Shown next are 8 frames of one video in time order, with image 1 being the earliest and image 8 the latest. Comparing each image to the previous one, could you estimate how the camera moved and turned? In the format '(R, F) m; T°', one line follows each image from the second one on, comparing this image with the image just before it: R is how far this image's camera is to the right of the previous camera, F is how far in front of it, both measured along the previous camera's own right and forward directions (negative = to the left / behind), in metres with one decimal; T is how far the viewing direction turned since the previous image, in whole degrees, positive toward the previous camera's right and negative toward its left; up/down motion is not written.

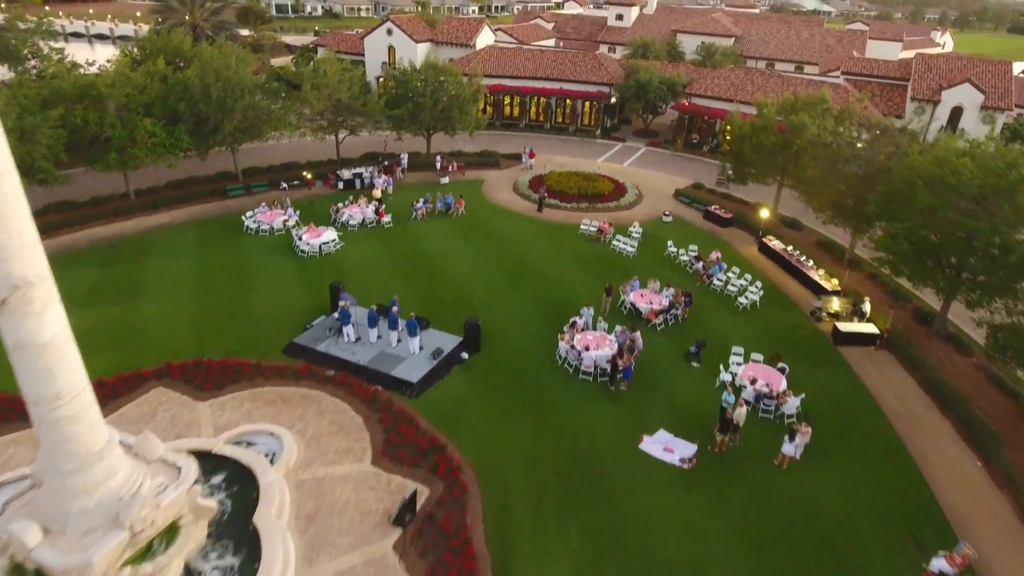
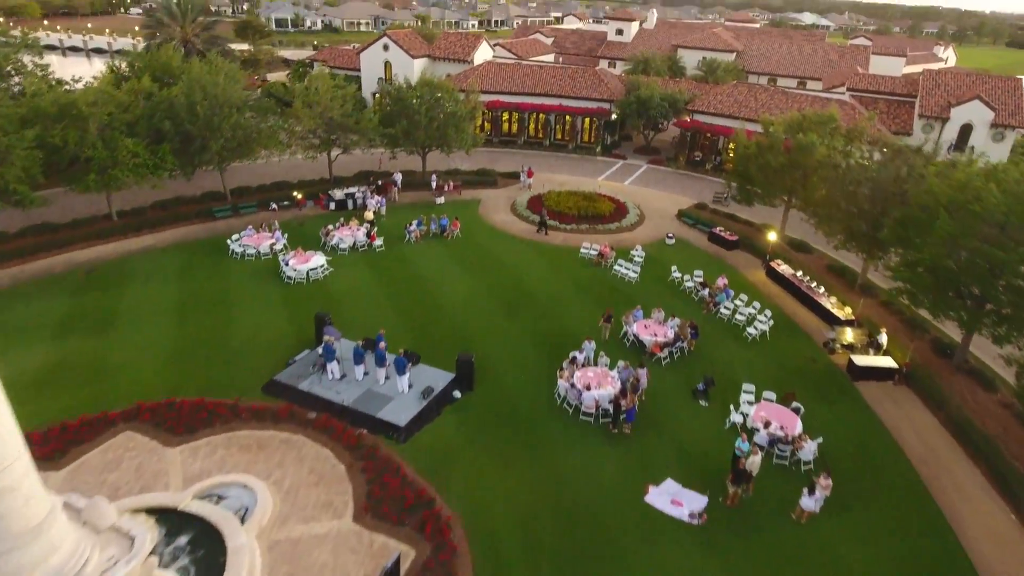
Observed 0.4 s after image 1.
(+0.1, +1.2) m; 0°
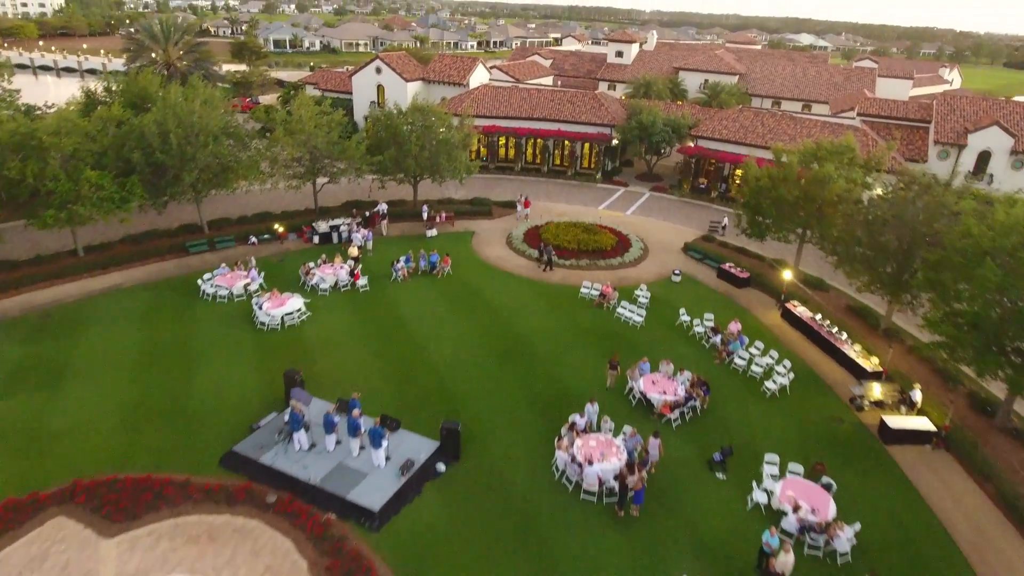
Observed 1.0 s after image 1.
(+0.2, +2.0) m; 0°
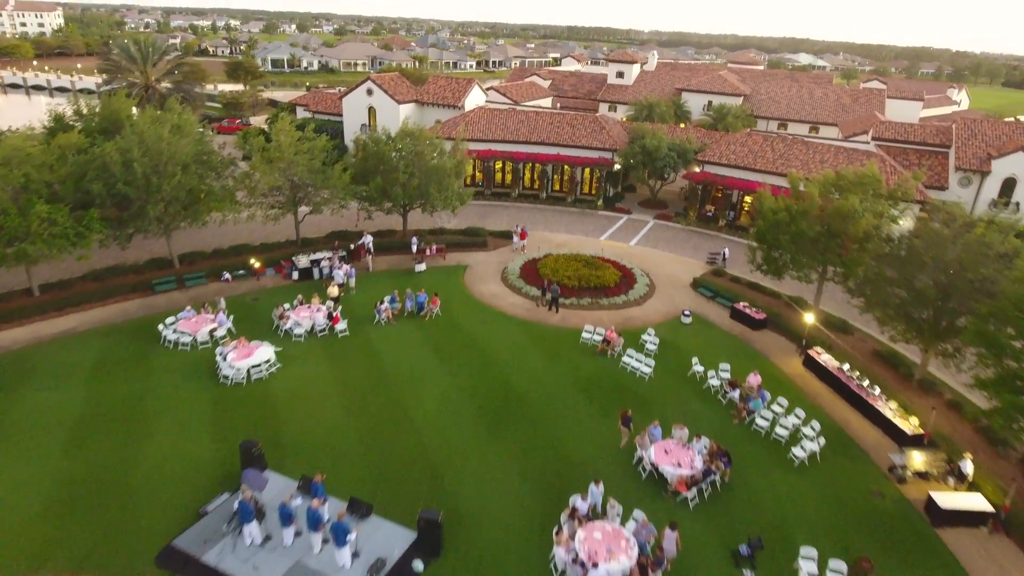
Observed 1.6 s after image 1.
(+0.2, +2.3) m; 0°
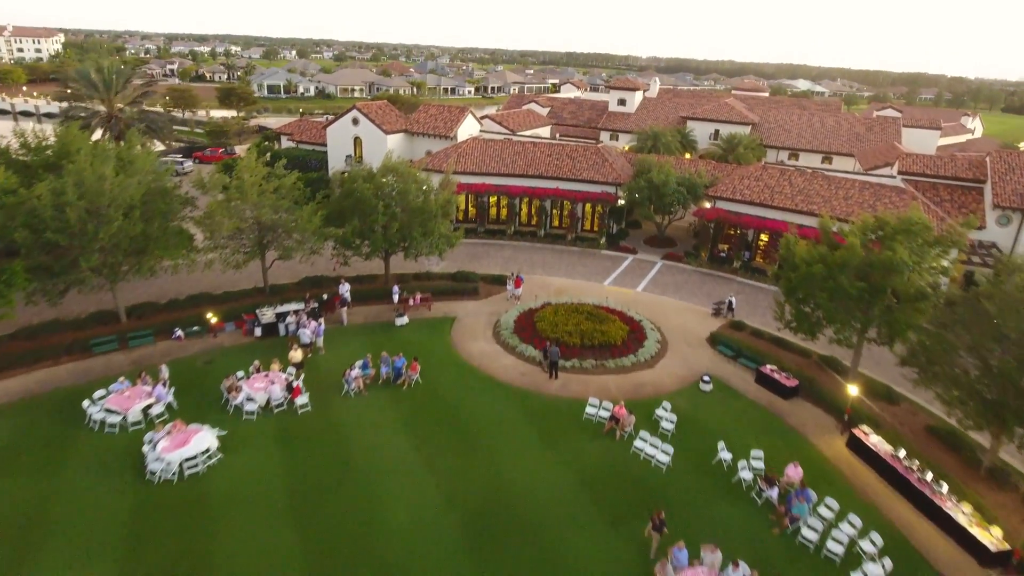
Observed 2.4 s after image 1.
(+0.2, +3.4) m; 0°
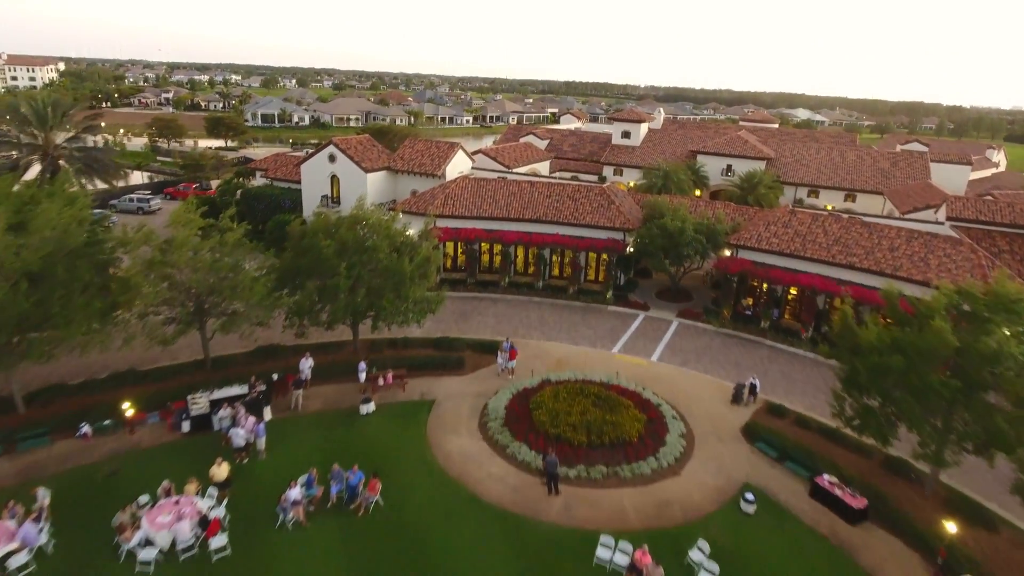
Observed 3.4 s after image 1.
(+0.3, +4.7) m; 0°
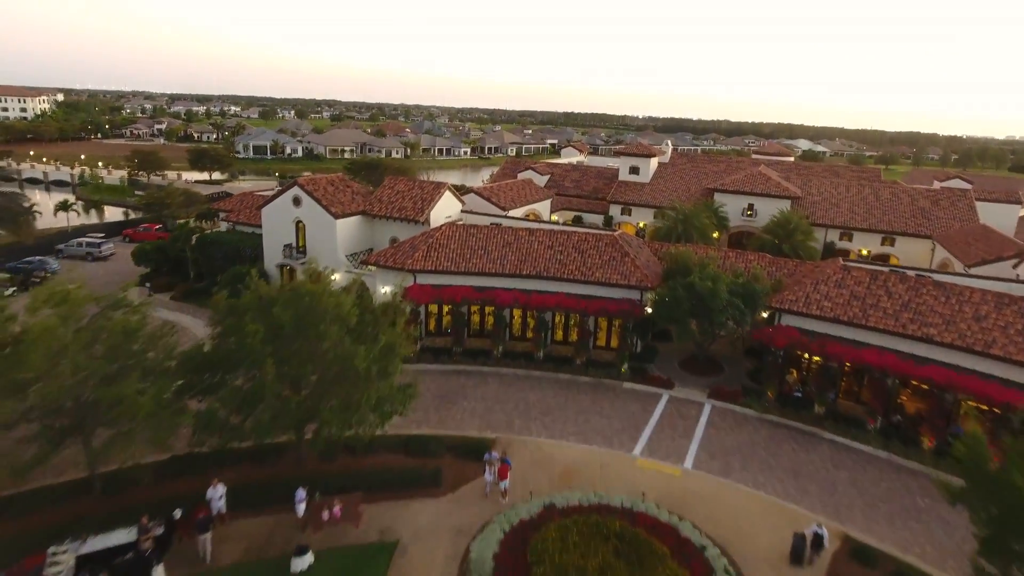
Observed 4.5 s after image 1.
(+0.2, +5.7) m; 0°
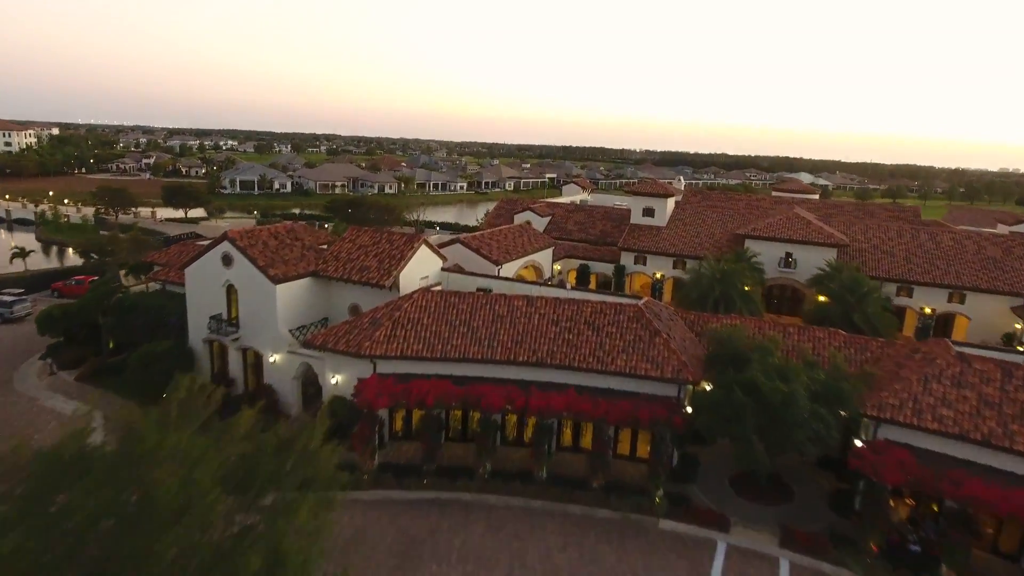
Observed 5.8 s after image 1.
(+0.2, +7.4) m; 0°
